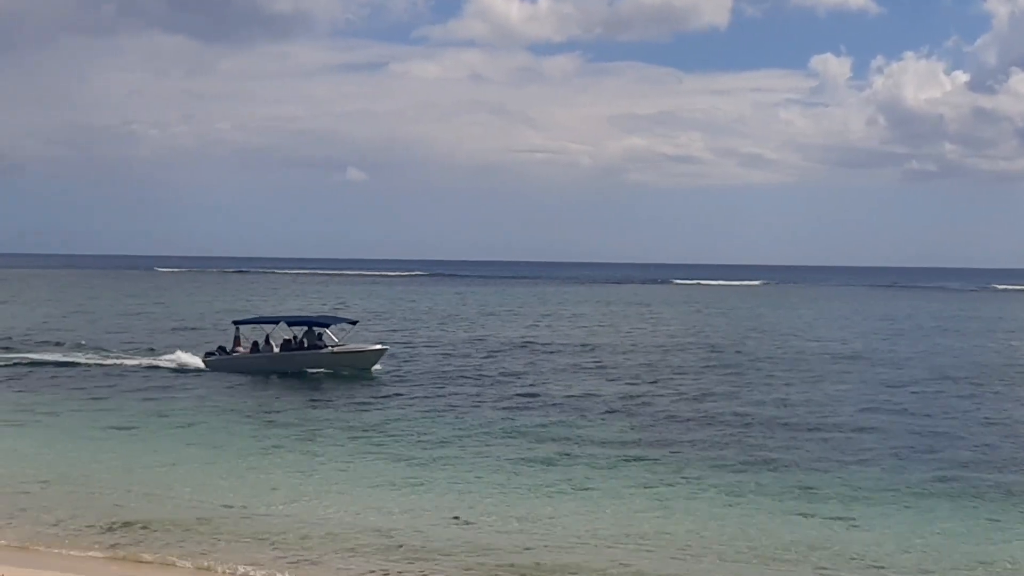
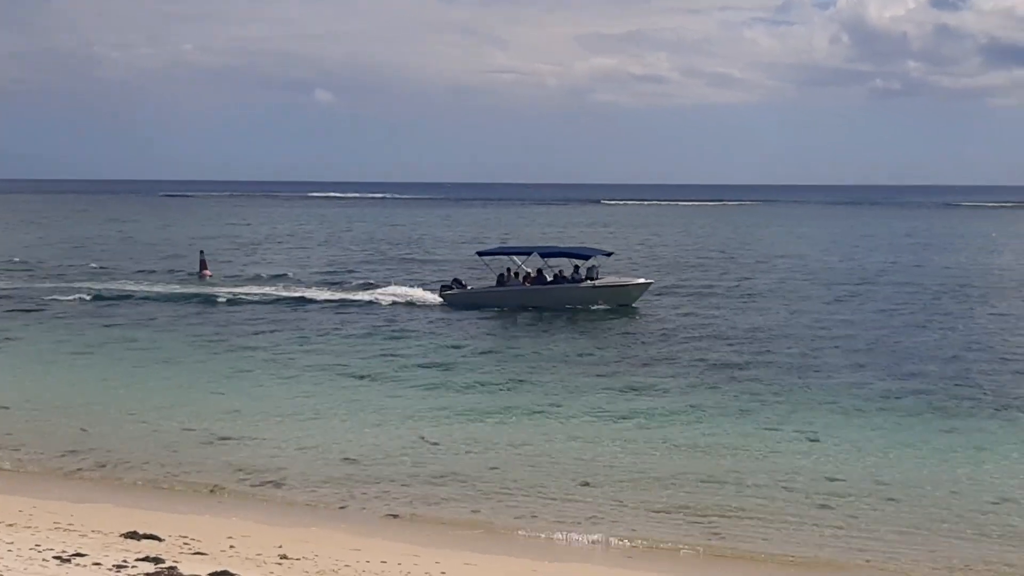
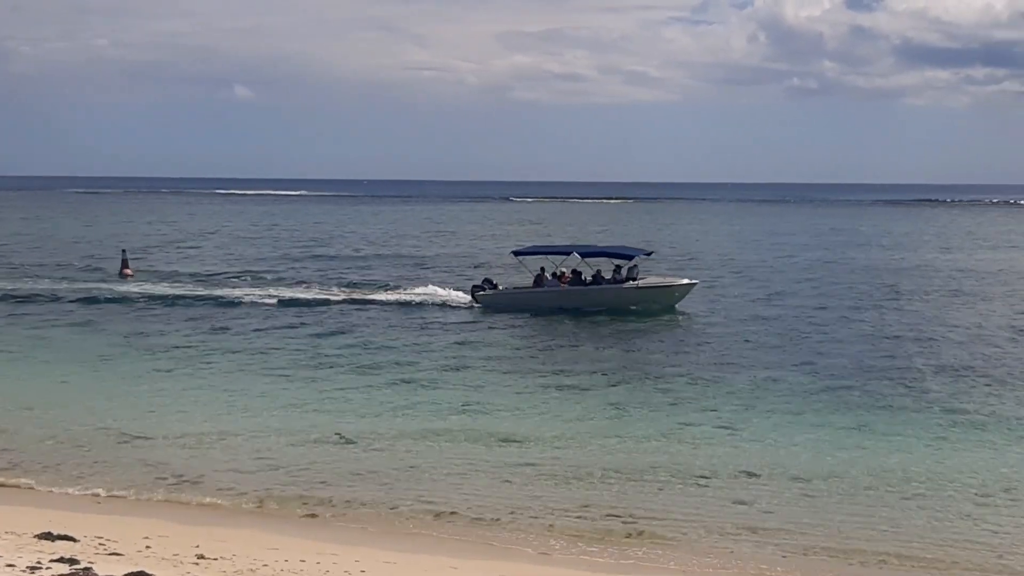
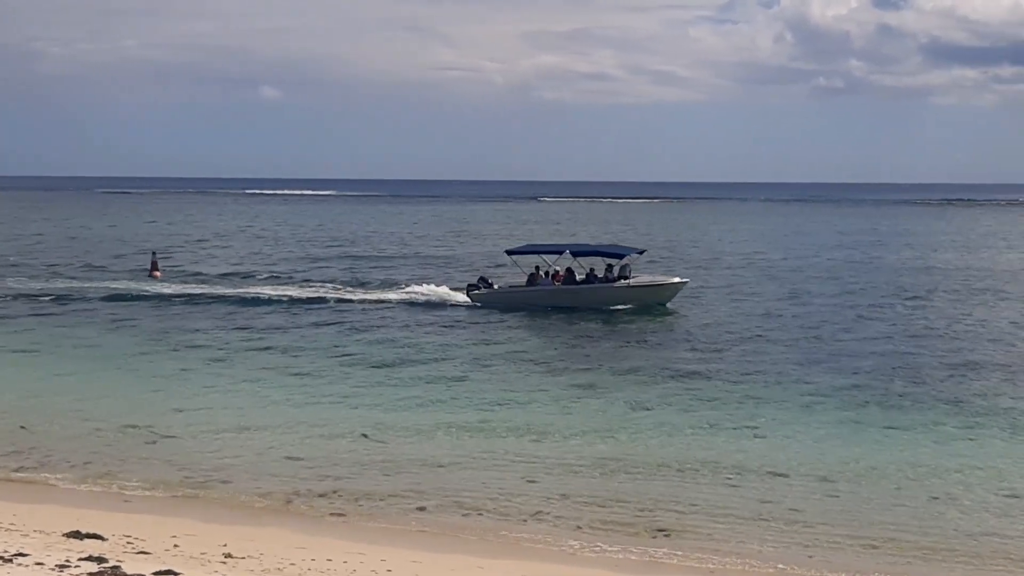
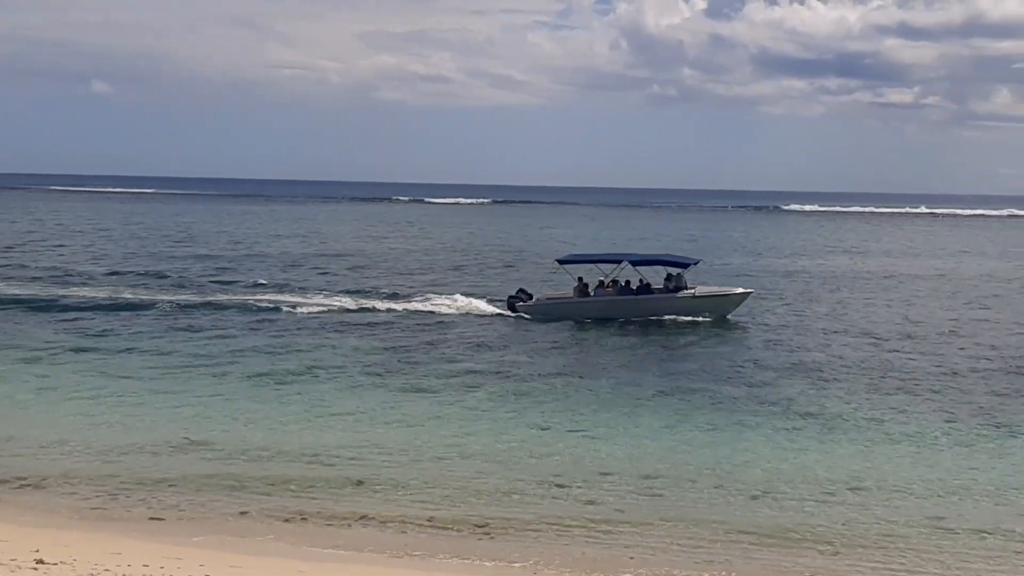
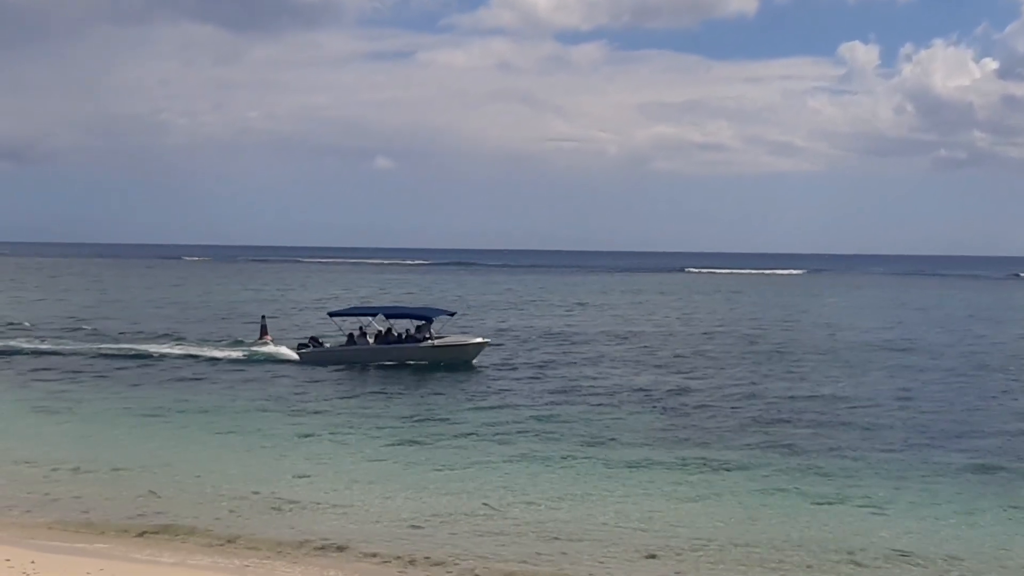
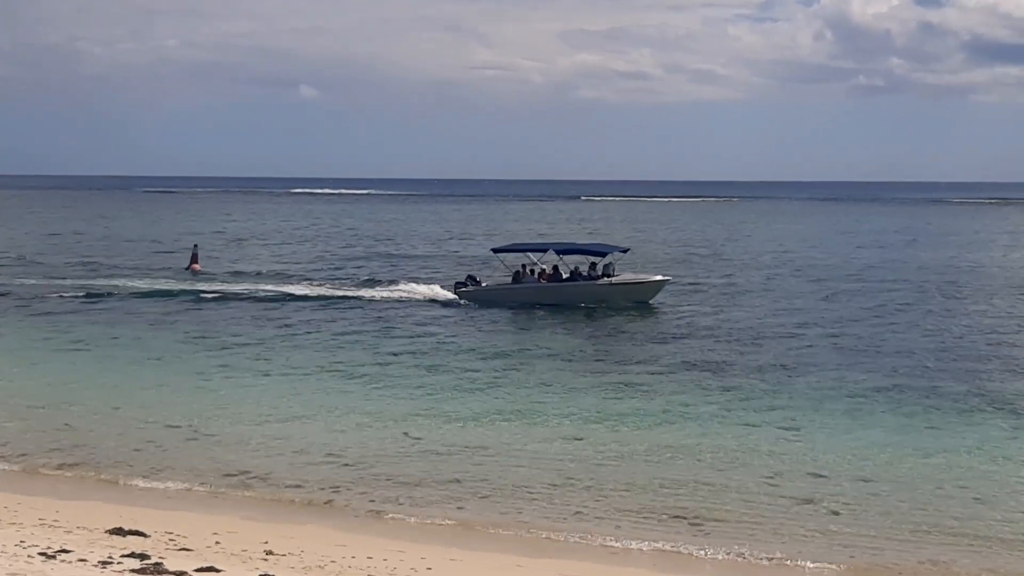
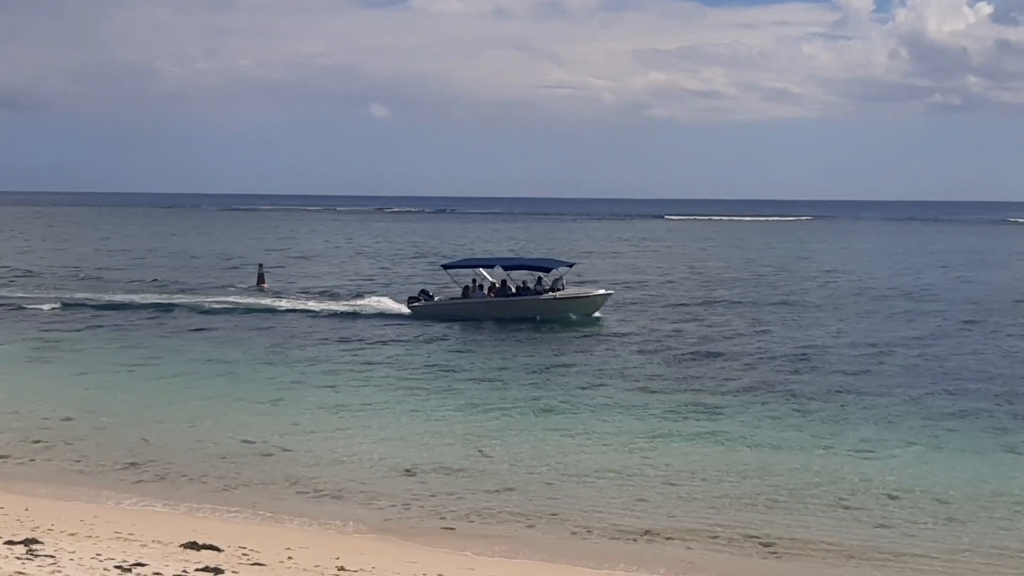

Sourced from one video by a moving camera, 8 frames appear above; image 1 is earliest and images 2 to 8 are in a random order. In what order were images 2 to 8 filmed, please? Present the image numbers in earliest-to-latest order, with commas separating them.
6, 8, 2, 7, 4, 3, 5
